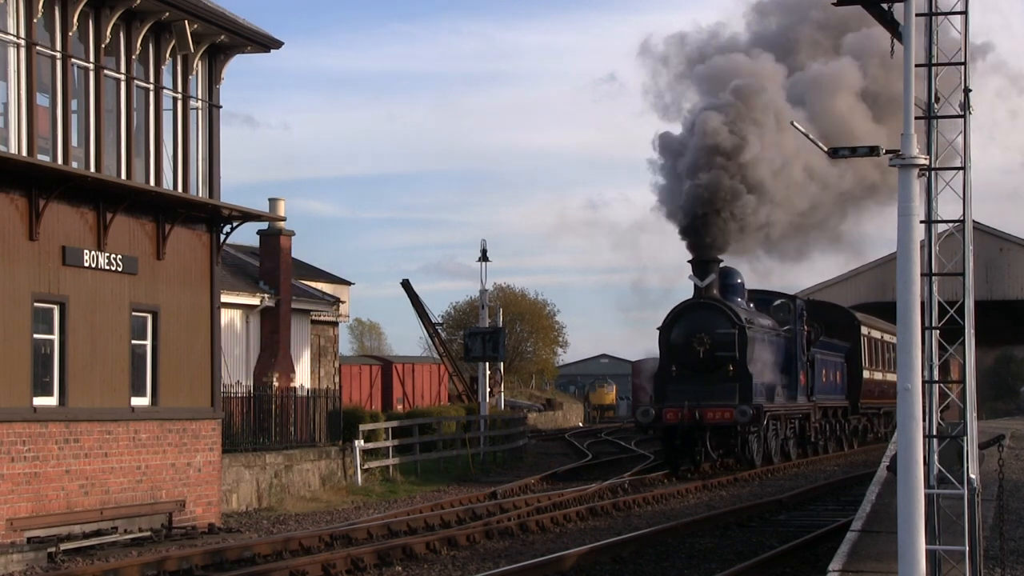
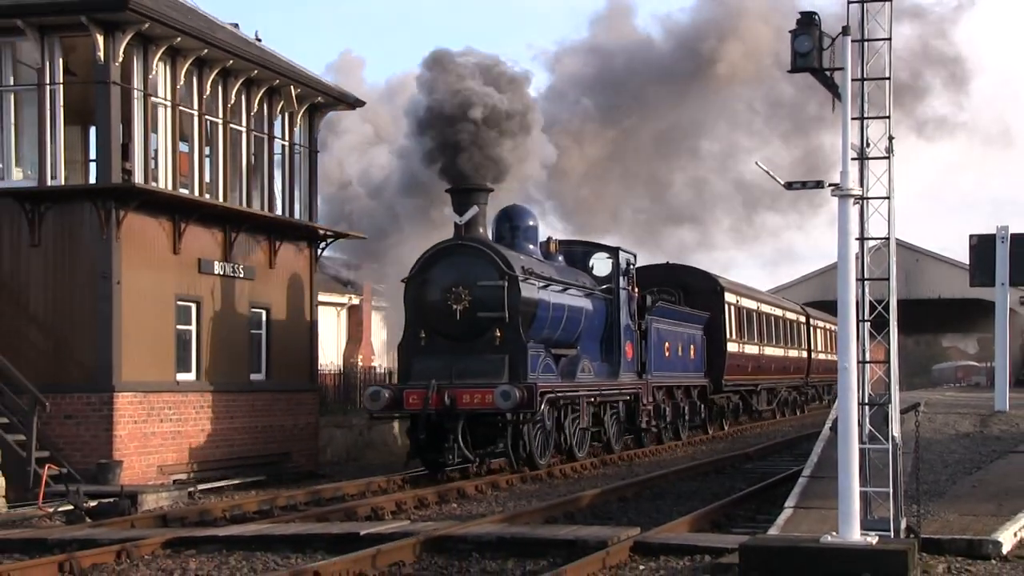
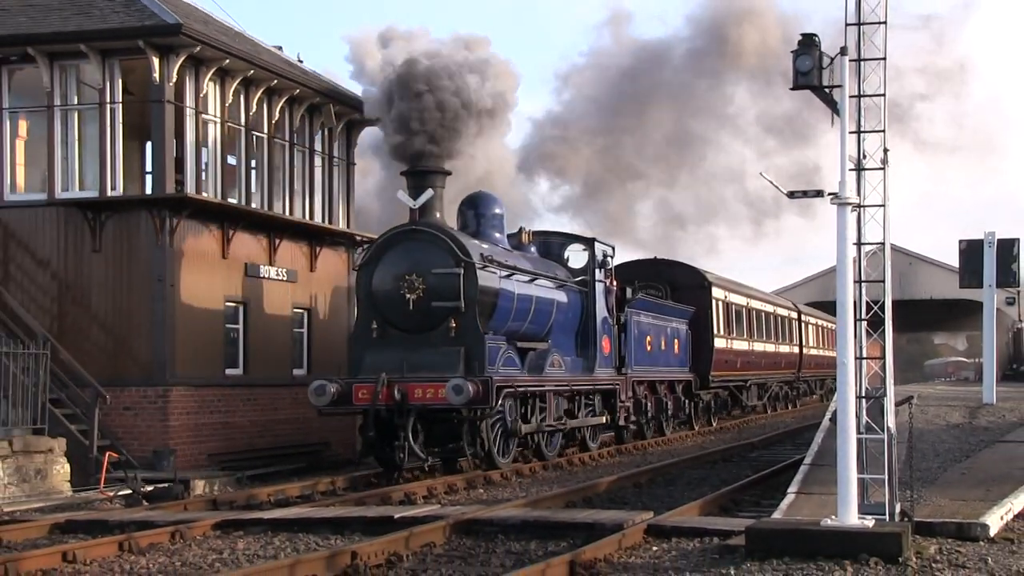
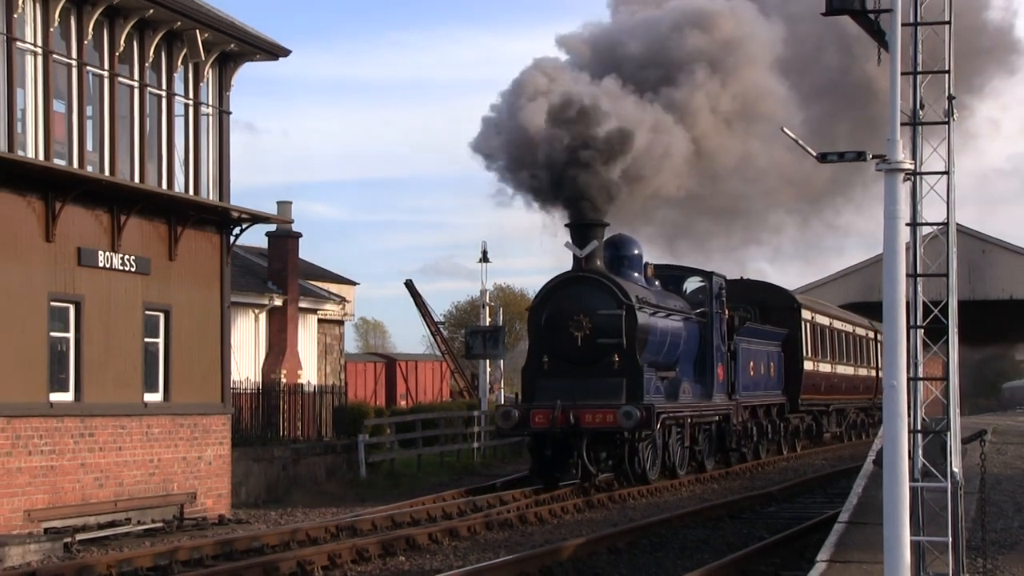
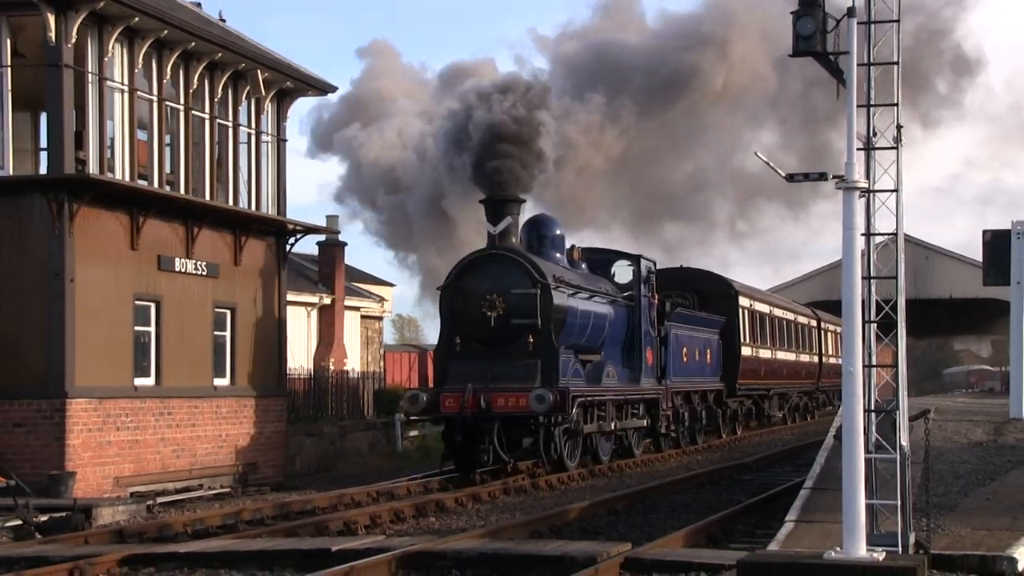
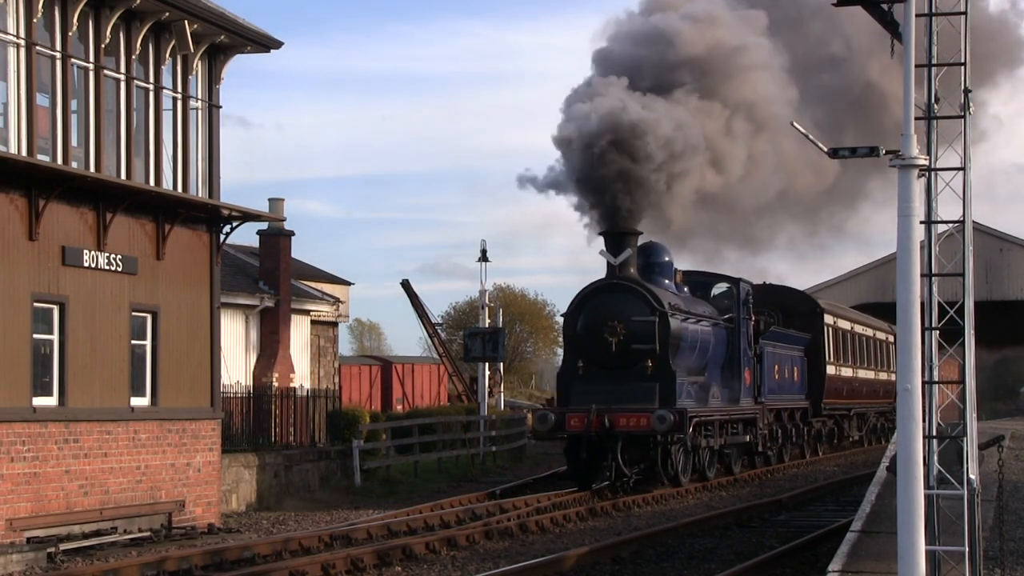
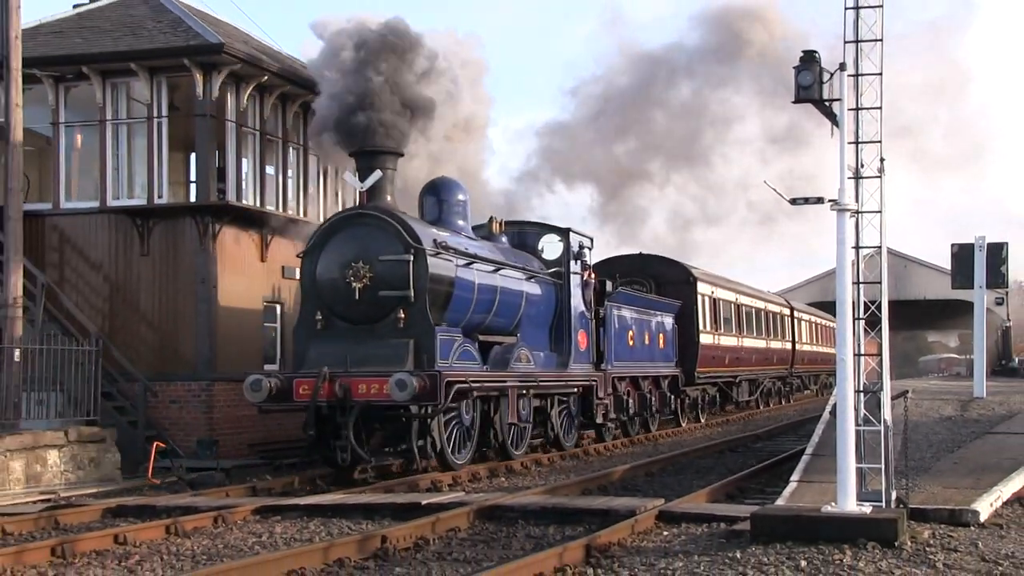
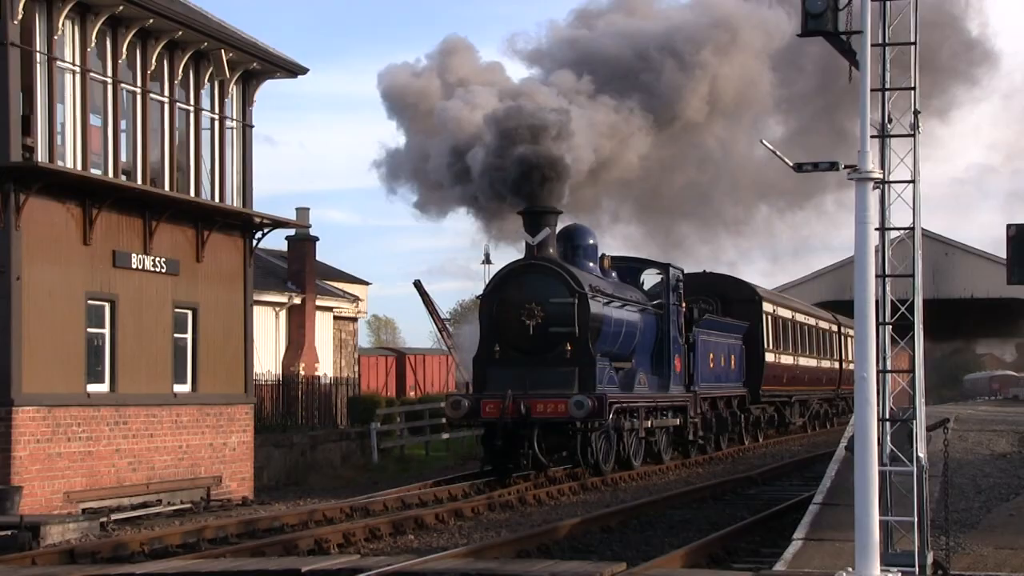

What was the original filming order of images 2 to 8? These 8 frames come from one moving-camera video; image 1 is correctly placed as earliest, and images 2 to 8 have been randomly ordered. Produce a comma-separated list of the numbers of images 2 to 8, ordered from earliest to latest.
6, 4, 8, 5, 2, 3, 7
